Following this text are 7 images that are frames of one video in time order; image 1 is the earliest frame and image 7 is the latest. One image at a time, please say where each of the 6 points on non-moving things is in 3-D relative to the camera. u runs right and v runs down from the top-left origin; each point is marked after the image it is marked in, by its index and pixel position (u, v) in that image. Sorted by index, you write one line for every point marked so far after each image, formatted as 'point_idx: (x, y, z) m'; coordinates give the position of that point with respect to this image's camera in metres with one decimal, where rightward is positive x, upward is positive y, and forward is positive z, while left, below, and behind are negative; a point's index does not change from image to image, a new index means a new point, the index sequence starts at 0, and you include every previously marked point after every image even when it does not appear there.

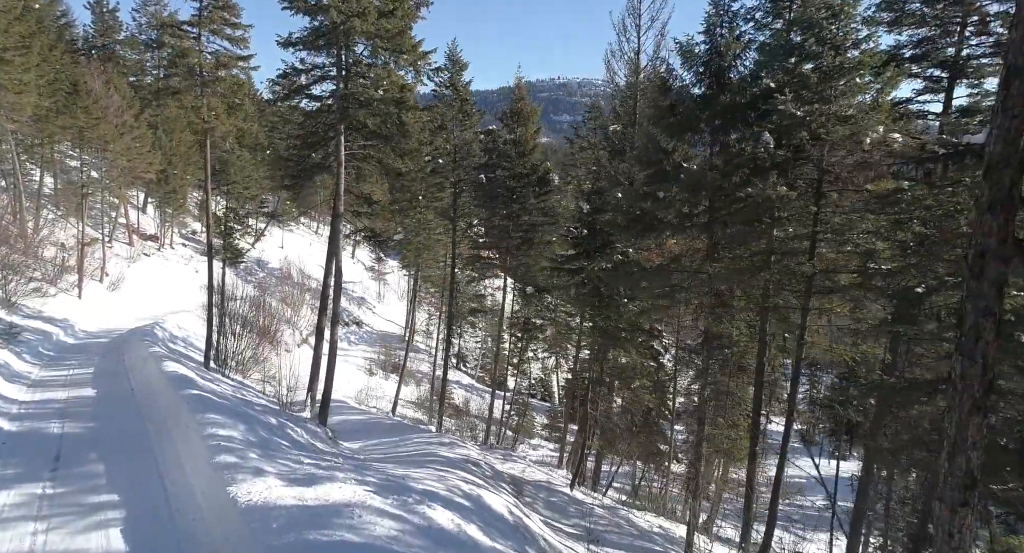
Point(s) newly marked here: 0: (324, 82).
0: (-4.5, +4.7, +18.6) m
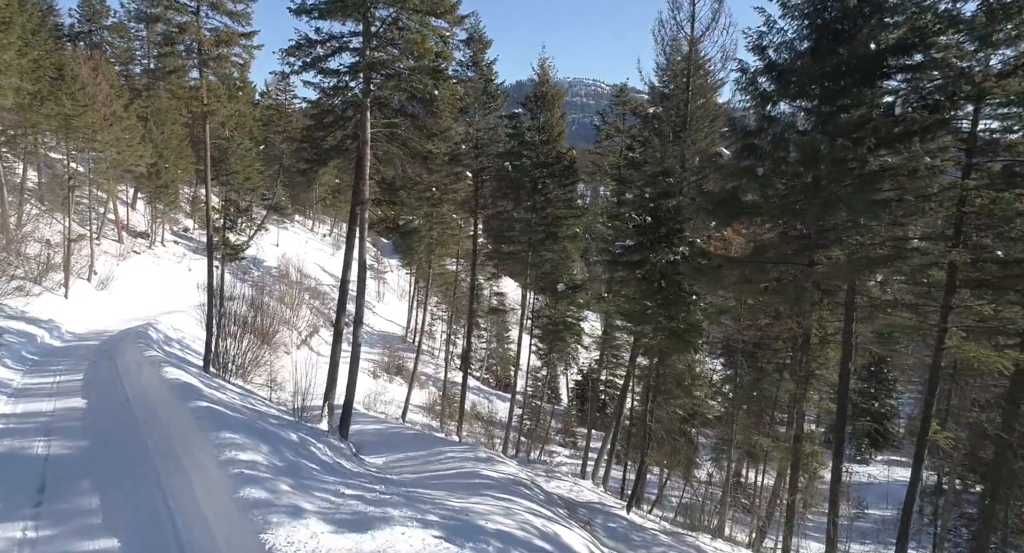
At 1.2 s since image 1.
0: (-3.6, +4.8, +16.6) m
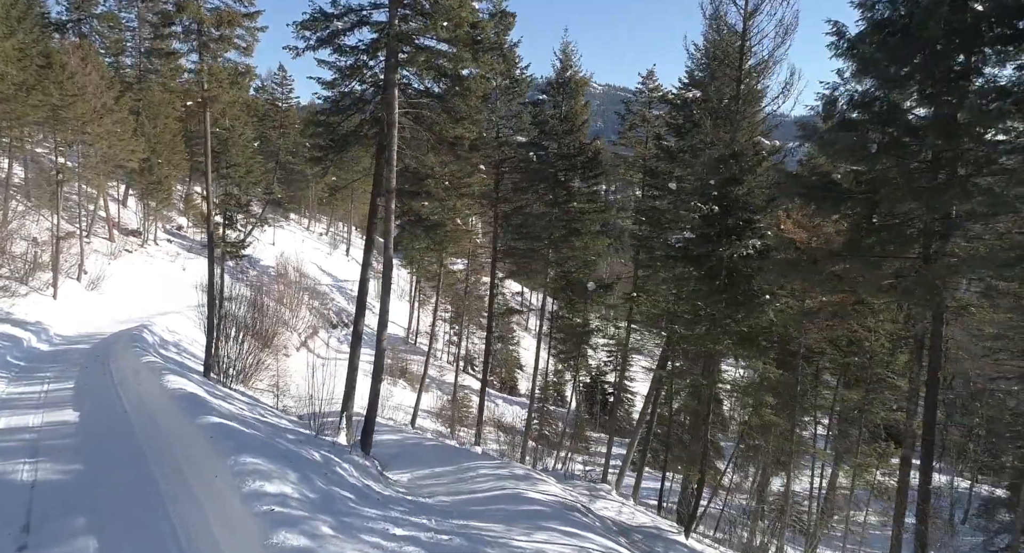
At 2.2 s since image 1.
0: (-2.9, +4.9, +15.1) m
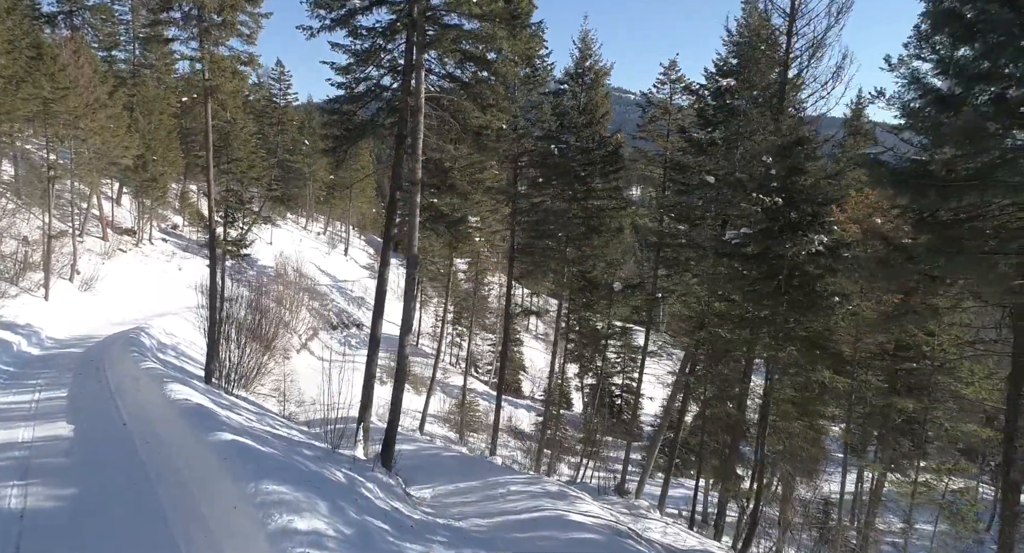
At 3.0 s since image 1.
0: (-2.4, +4.9, +13.9) m
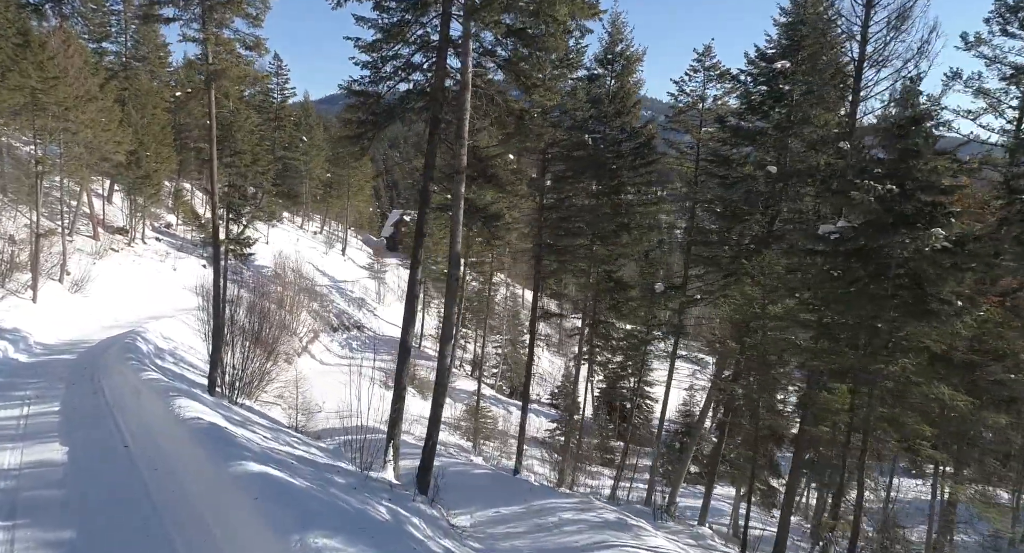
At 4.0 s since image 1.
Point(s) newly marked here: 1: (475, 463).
0: (-1.6, +4.8, +12.4) m
1: (-0.9, -4.3, +17.8) m
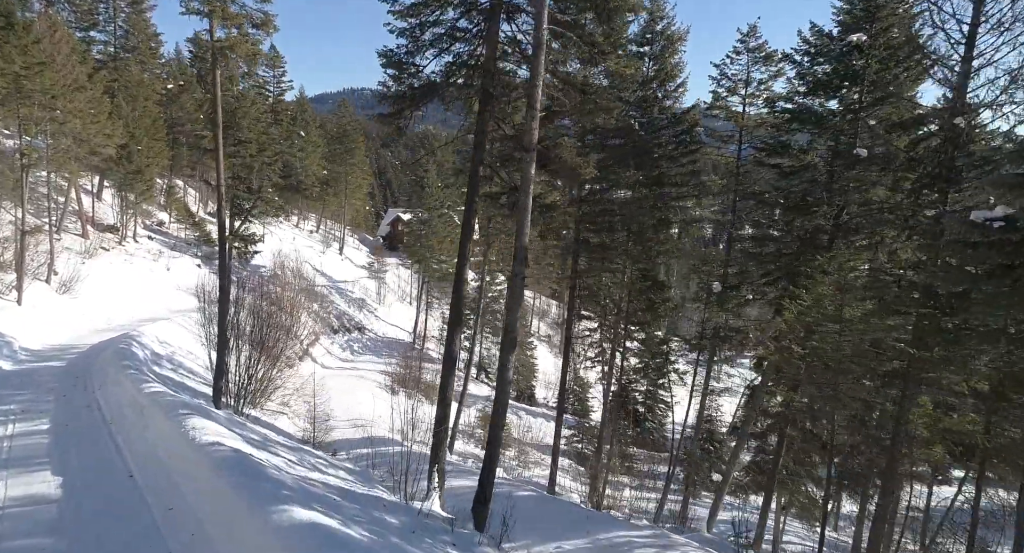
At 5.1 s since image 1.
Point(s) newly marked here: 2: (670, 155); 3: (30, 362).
0: (-0.7, +4.9, +10.7) m
1: (0.0, -4.3, +16.2) m
2: (+3.9, +3.0, +19.1) m
3: (-11.9, -2.1, +19.0) m
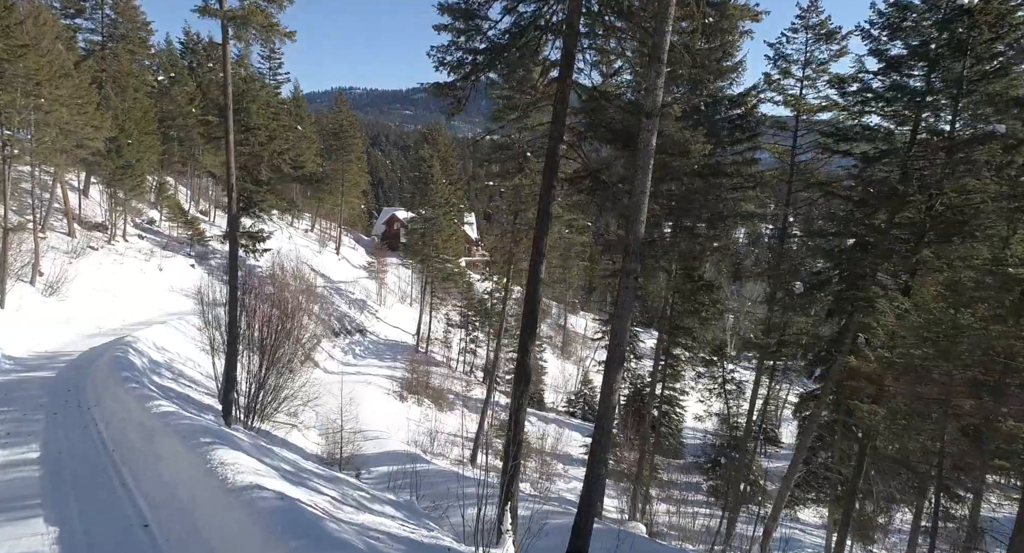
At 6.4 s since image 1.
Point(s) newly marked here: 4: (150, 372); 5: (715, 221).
0: (+0.3, +4.9, +8.9) m
1: (+0.9, -4.3, +14.3) m
2: (+4.8, +3.0, +17.4) m
3: (-11.0, -2.1, +17.0) m
4: (-8.0, -2.1, +17.0) m
5: (+4.7, +1.3, +17.6) m
